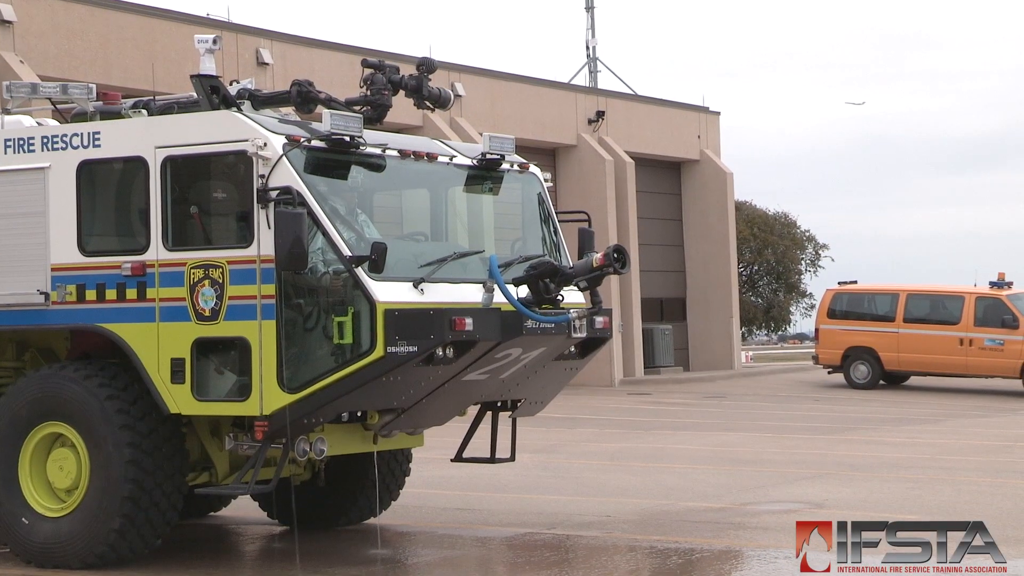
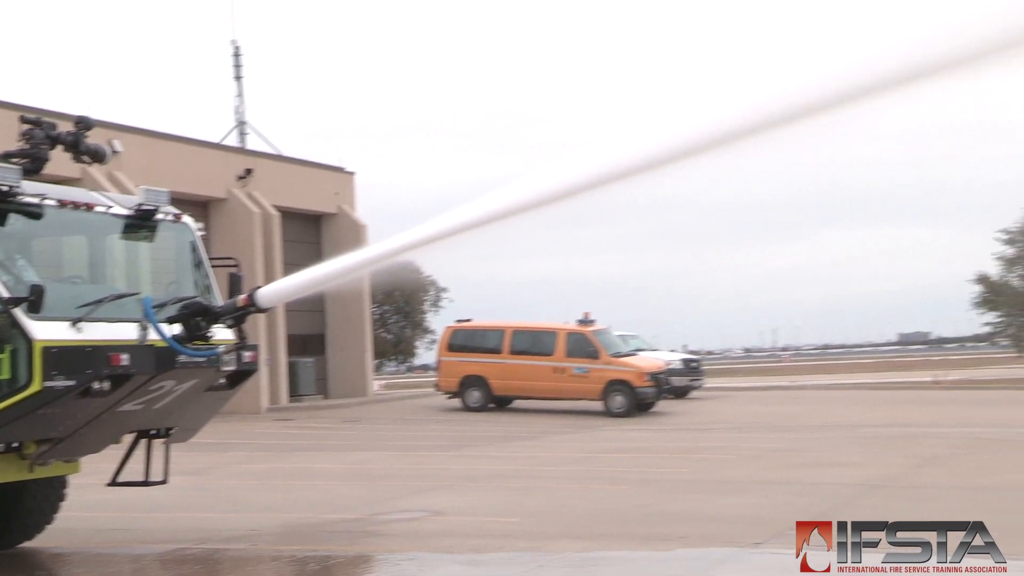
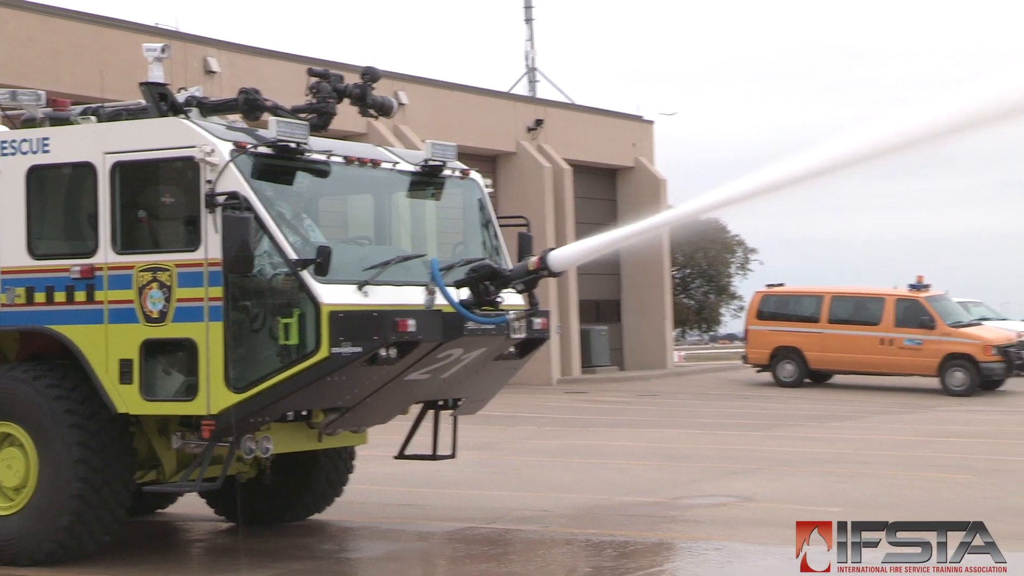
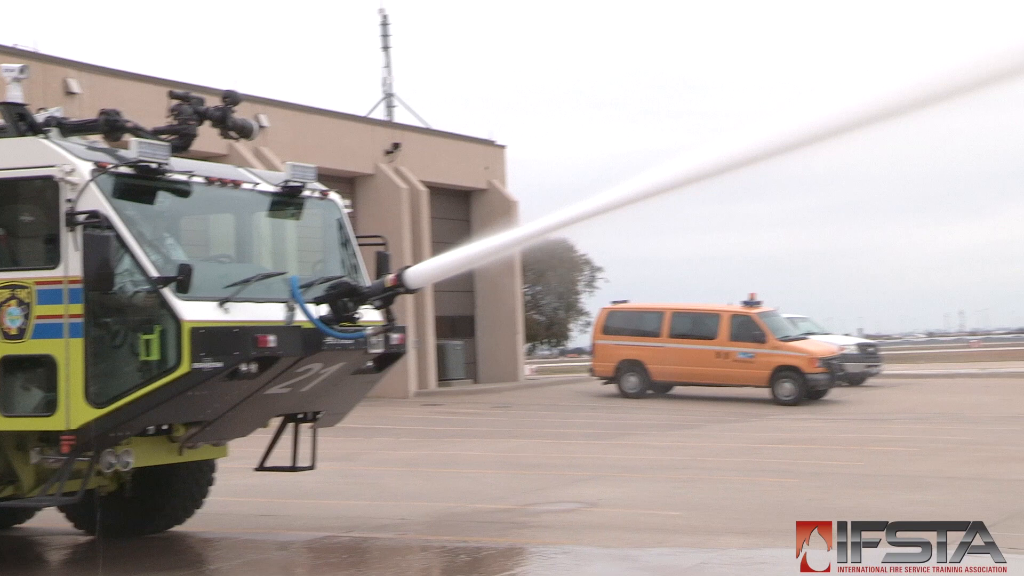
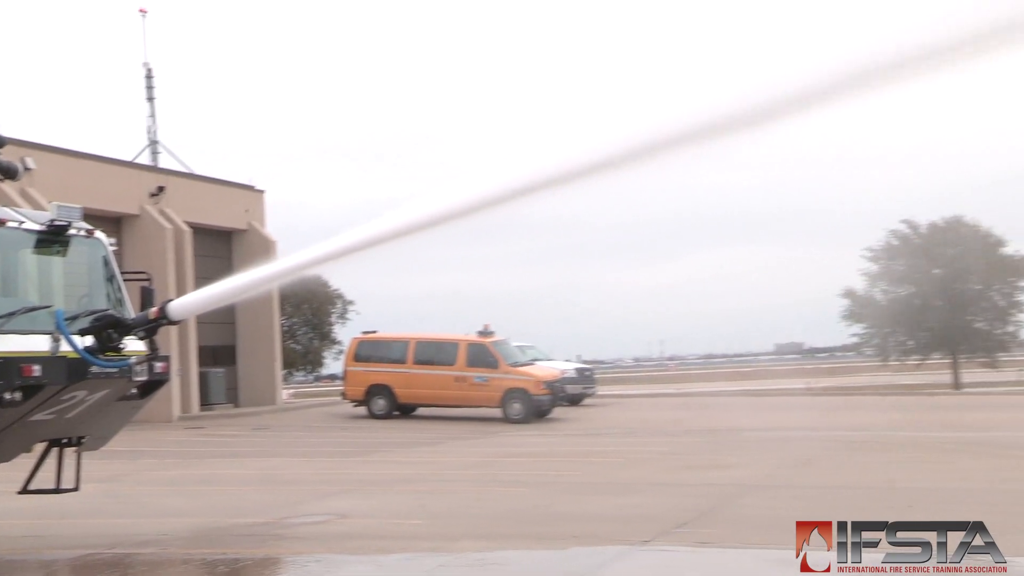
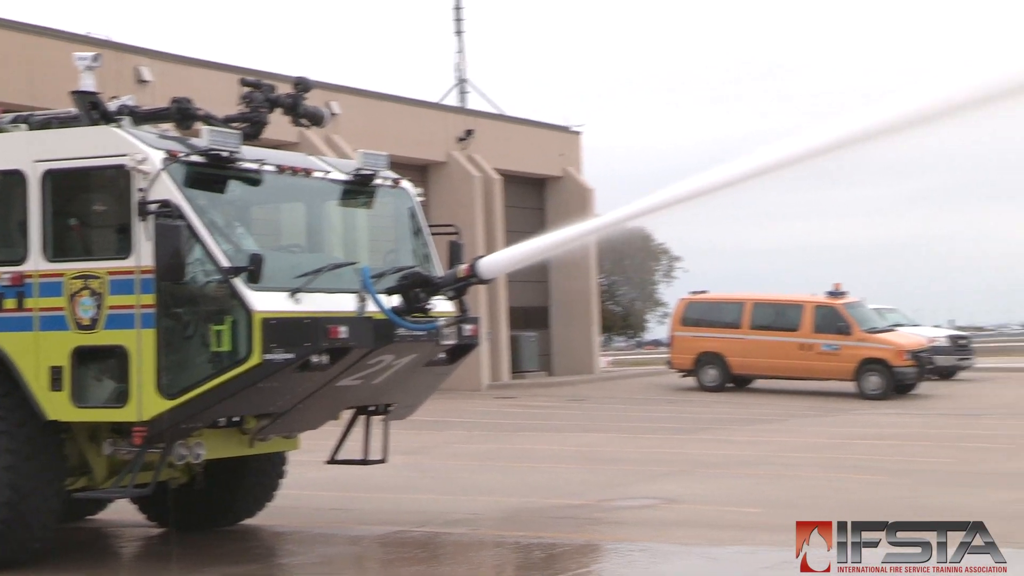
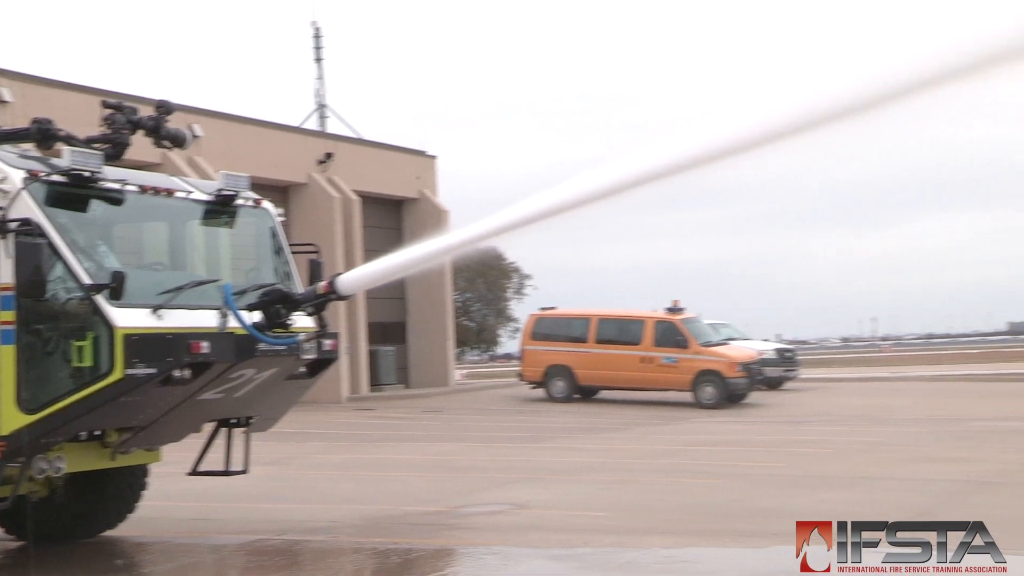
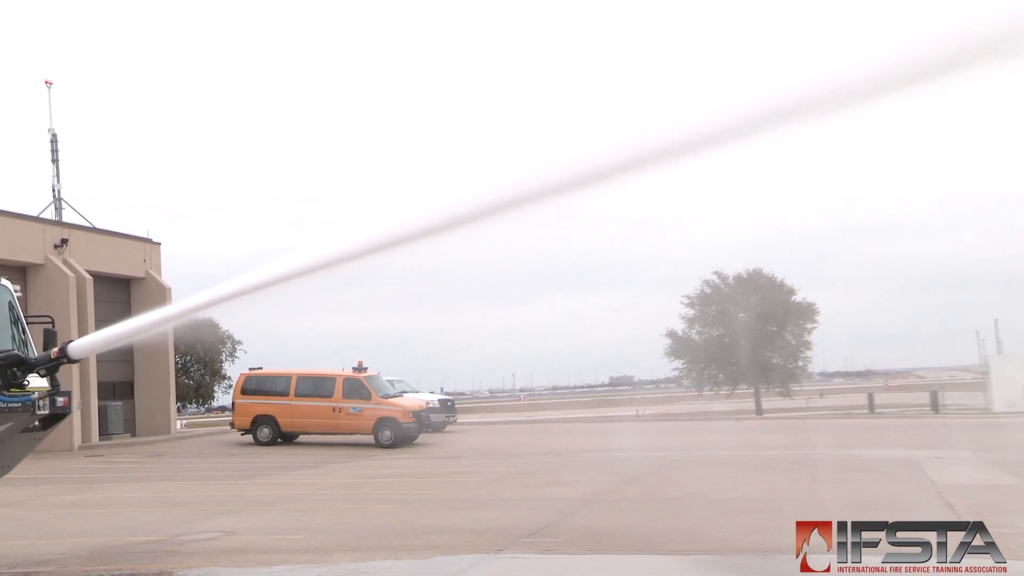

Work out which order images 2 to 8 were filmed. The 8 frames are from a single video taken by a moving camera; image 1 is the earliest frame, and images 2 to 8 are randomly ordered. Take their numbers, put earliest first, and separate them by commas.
3, 6, 4, 7, 2, 5, 8
